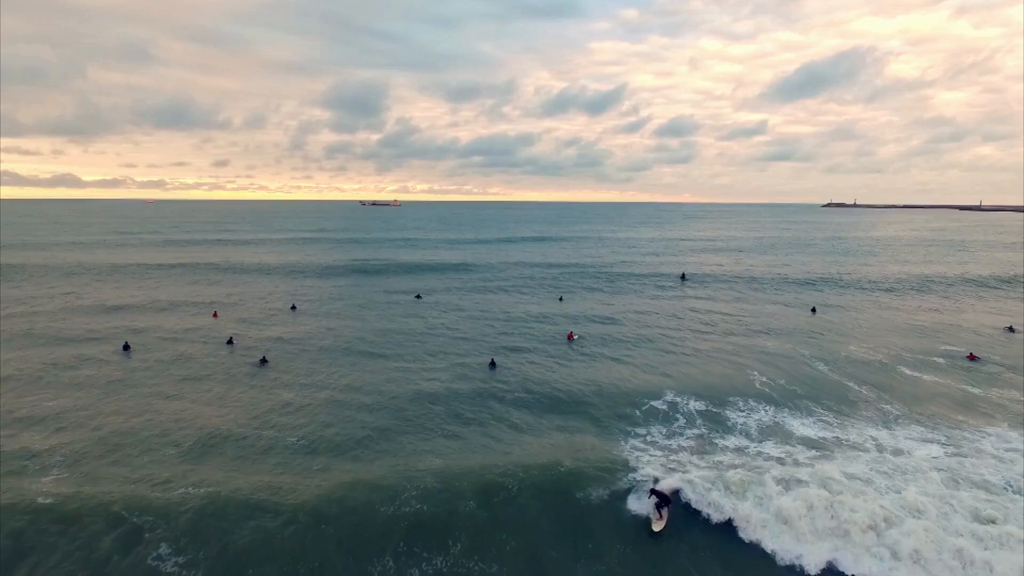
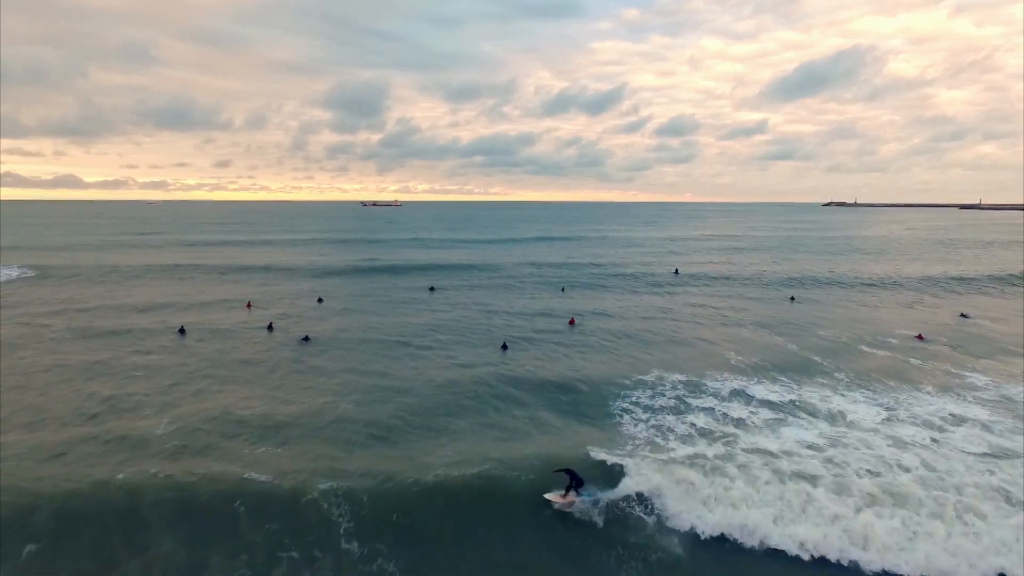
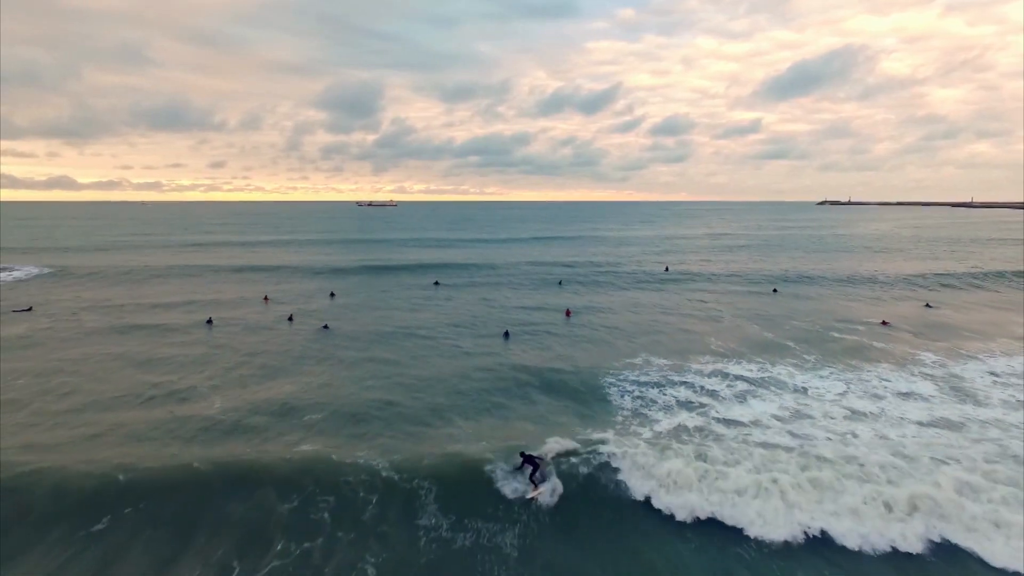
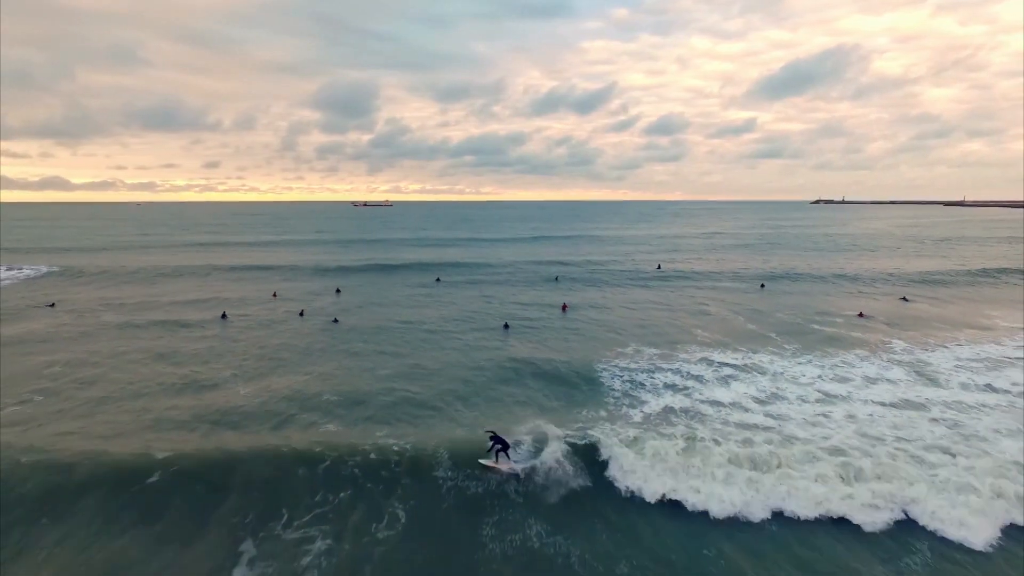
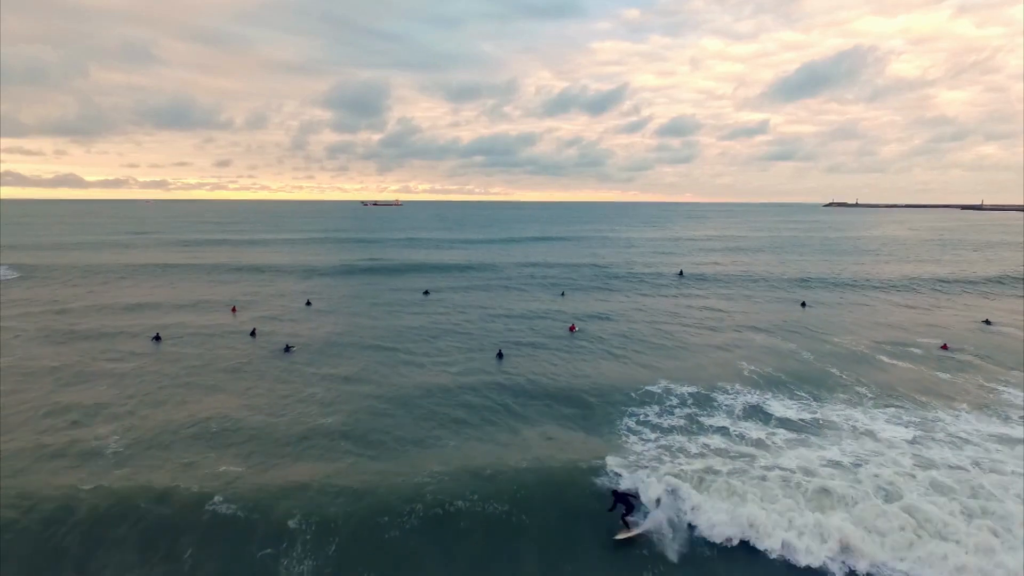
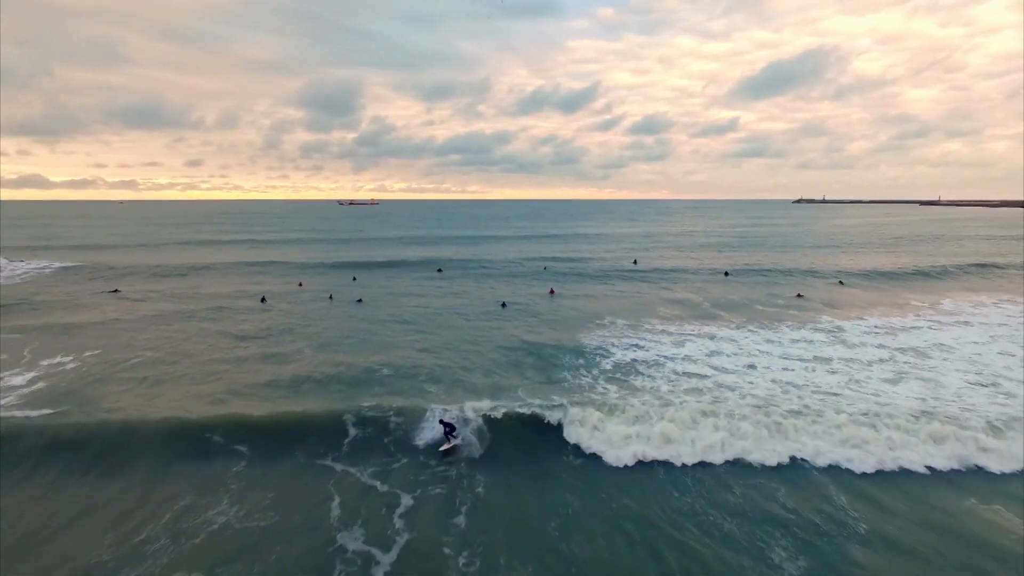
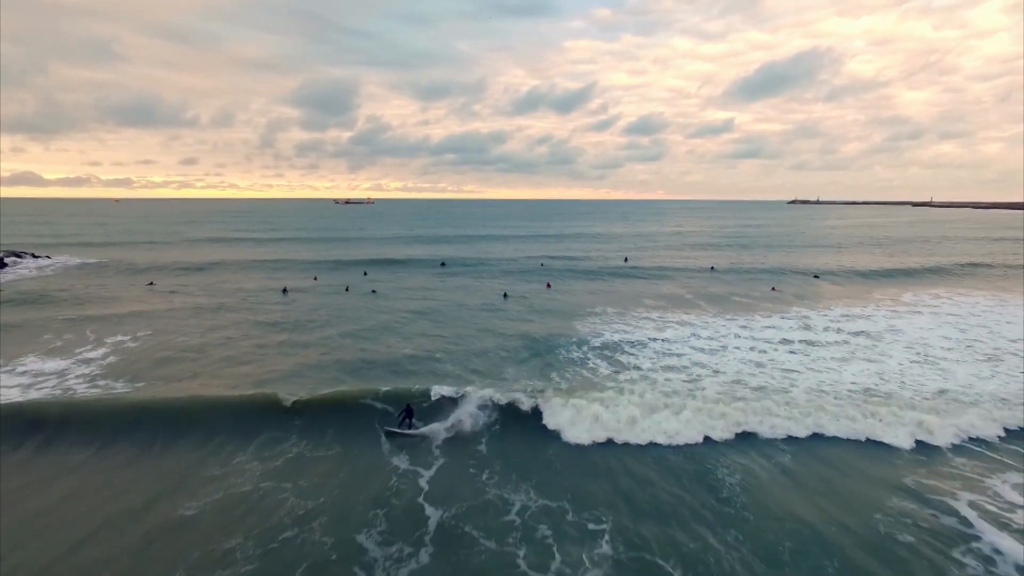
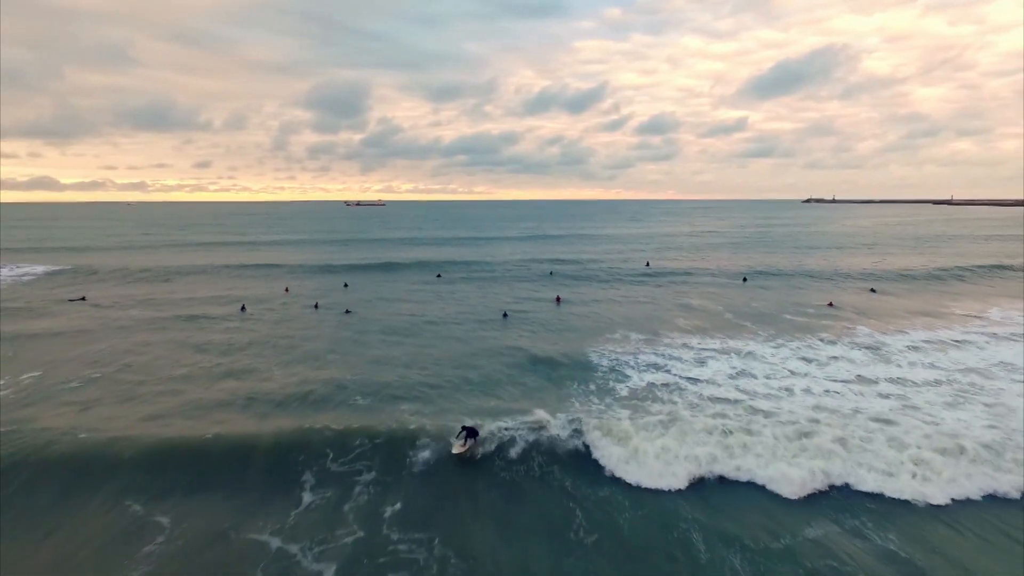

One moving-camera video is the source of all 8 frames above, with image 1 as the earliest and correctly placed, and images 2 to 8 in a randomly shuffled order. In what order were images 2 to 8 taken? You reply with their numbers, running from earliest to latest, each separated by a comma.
5, 2, 3, 4, 8, 6, 7
